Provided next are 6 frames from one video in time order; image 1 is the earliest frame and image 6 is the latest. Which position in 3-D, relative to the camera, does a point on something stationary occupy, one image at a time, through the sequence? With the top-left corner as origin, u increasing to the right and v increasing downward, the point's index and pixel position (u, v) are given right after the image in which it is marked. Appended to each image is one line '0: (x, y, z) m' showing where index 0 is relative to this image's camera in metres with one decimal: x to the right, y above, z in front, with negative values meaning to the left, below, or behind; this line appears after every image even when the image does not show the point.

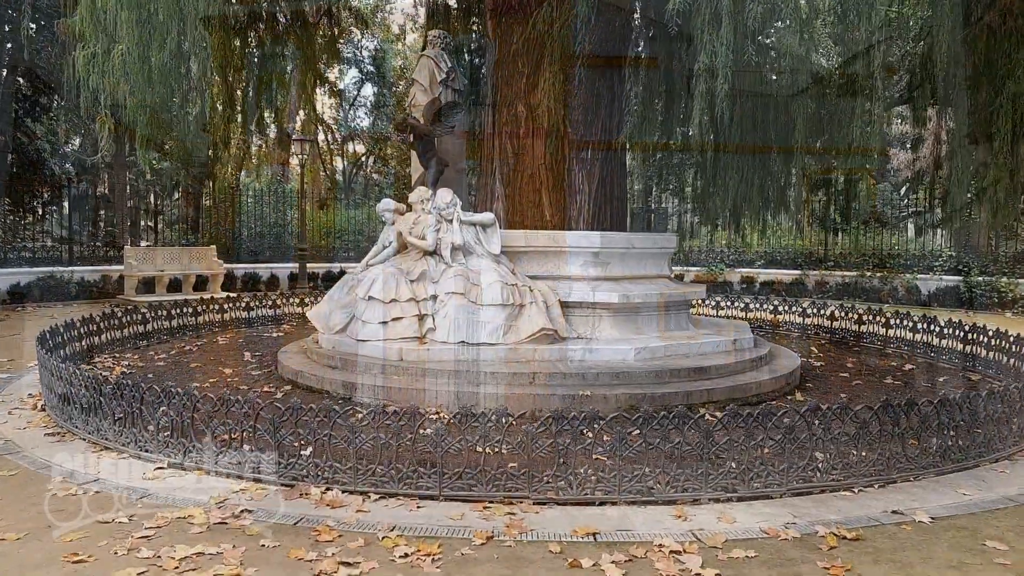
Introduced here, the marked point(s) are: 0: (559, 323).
0: (+0.5, -0.4, +6.9) m
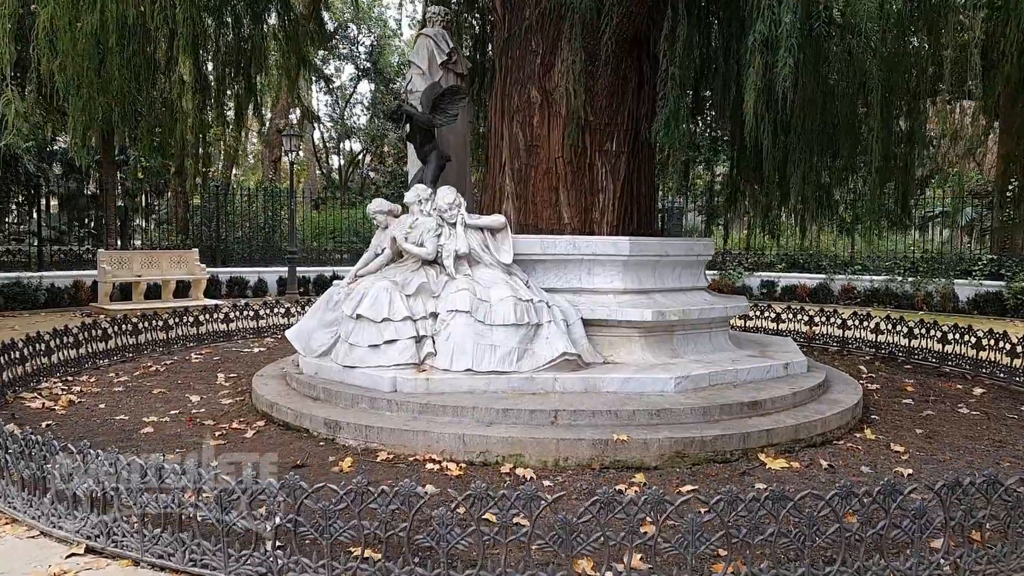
0: (+0.6, -0.5, +5.8) m
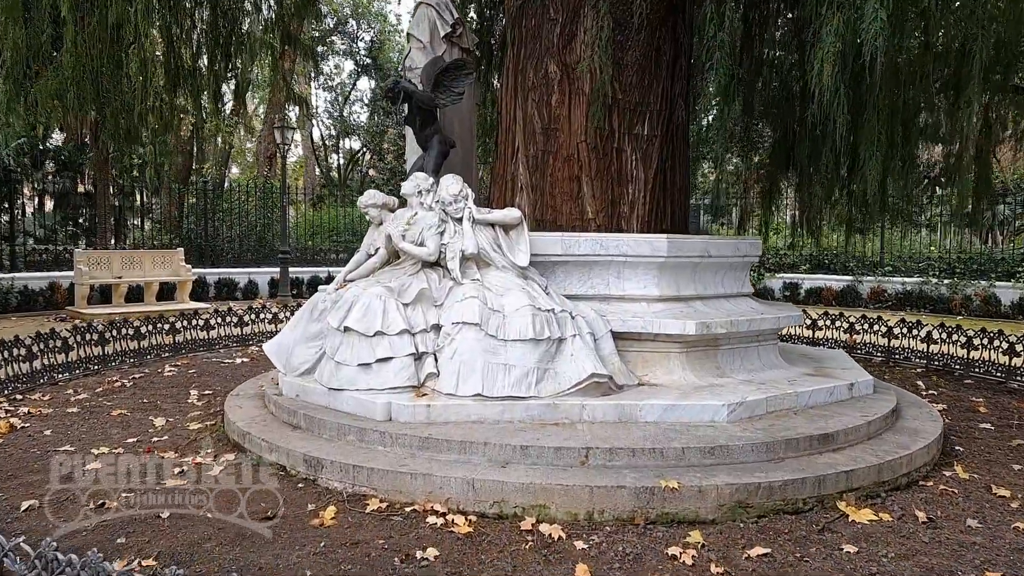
0: (+0.7, -0.6, +4.9) m
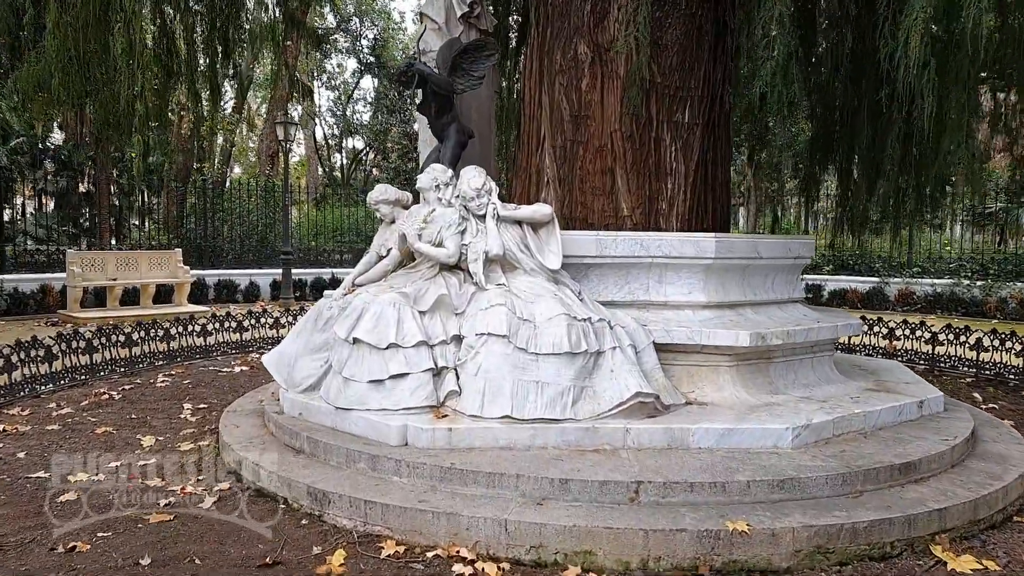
0: (+0.9, -0.6, +4.3) m
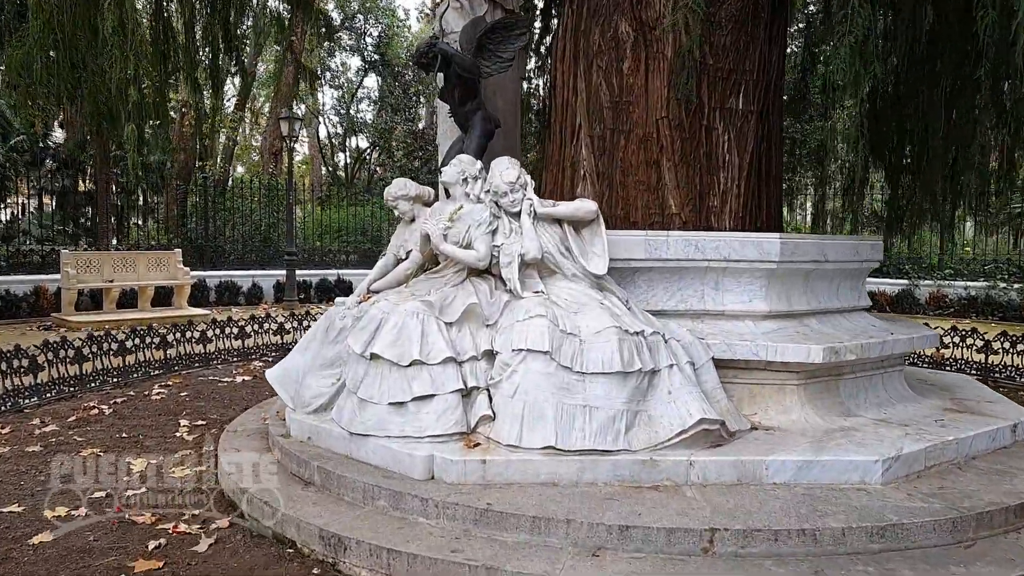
0: (+1.2, -0.6, +3.7) m
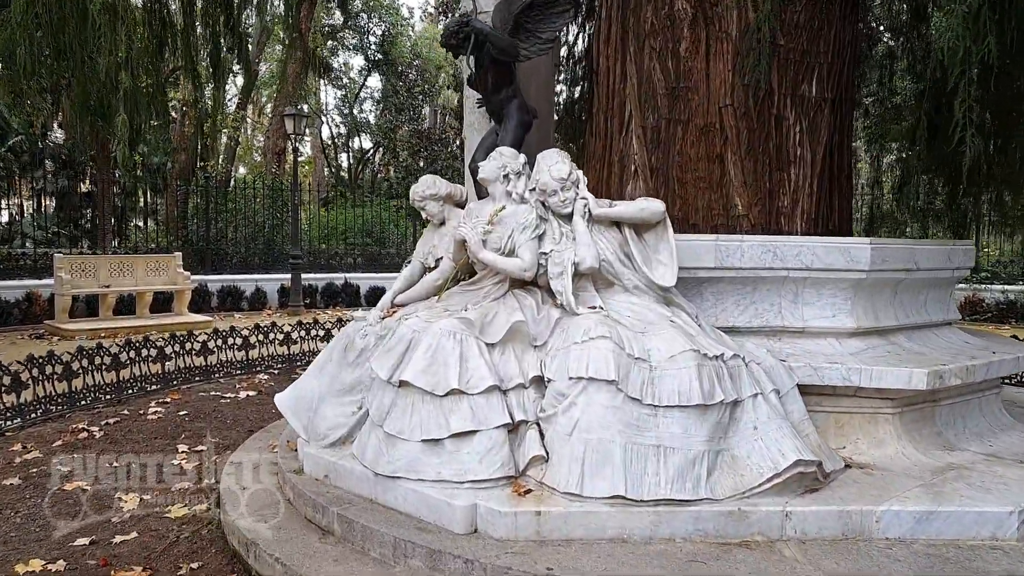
0: (+1.4, -0.7, +3.2) m
